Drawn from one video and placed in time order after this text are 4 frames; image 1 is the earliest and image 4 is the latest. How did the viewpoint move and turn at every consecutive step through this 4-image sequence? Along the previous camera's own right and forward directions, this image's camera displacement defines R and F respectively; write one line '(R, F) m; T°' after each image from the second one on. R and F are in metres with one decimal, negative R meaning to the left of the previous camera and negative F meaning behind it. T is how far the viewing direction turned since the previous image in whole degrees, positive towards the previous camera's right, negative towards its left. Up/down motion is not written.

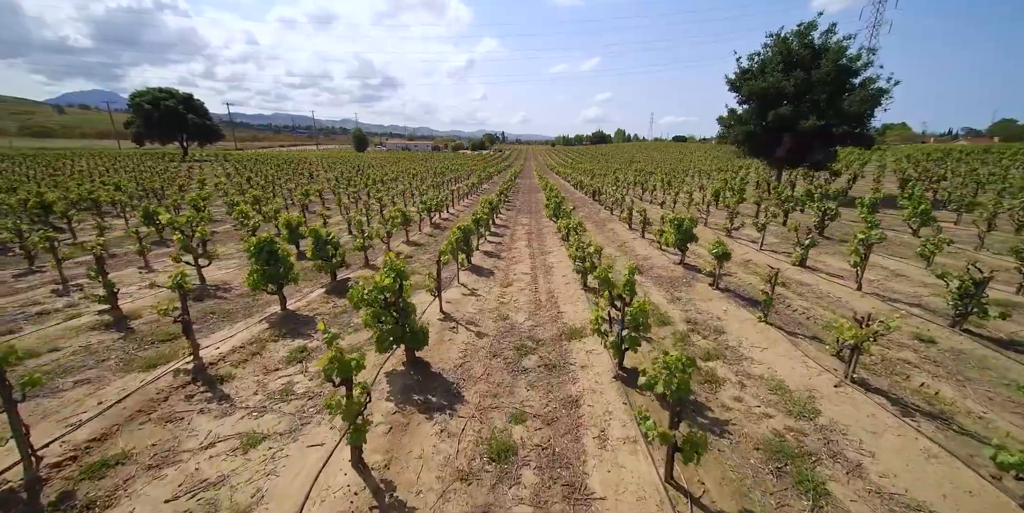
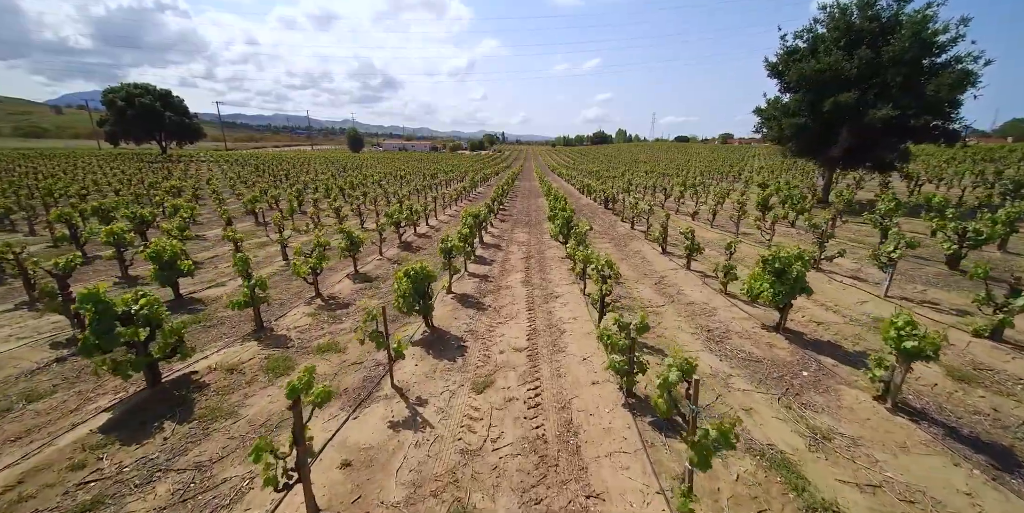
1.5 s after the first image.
(+0.3, +5.5) m; 0°
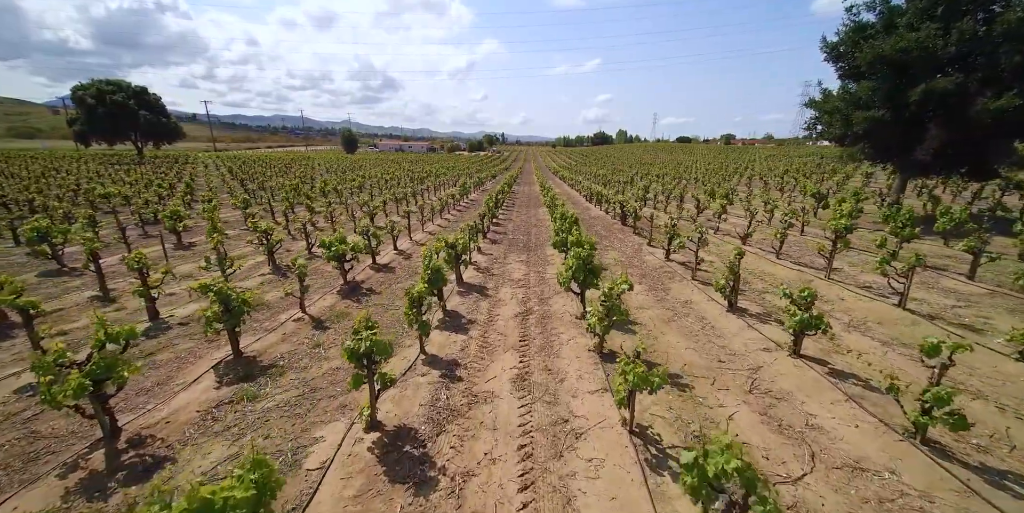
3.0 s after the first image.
(+0.3, +5.4) m; 0°
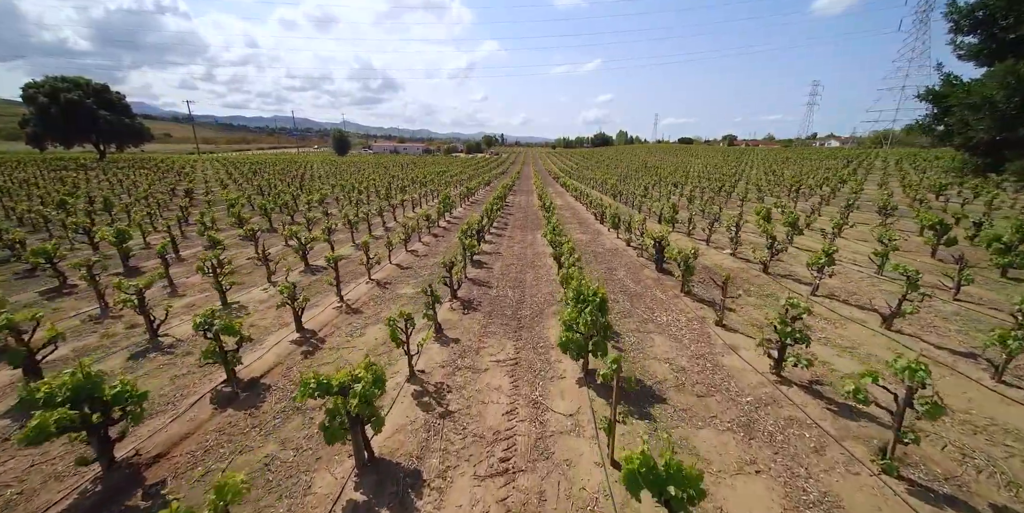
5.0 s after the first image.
(+0.5, +7.0) m; 0°
